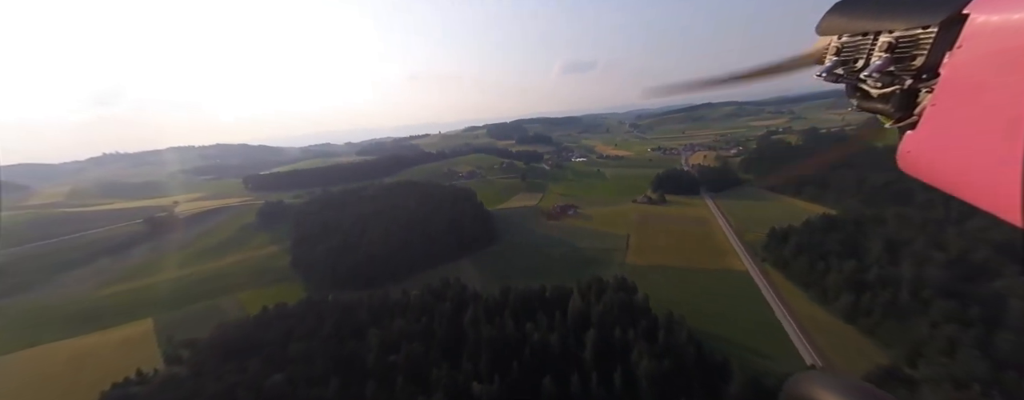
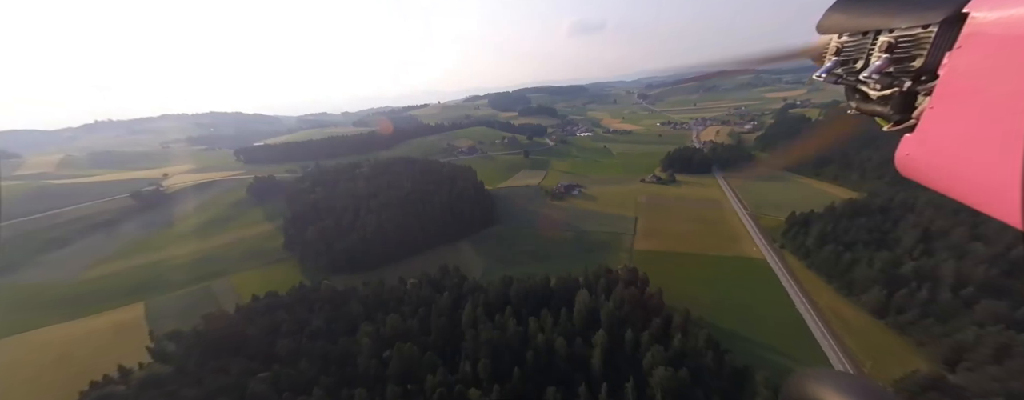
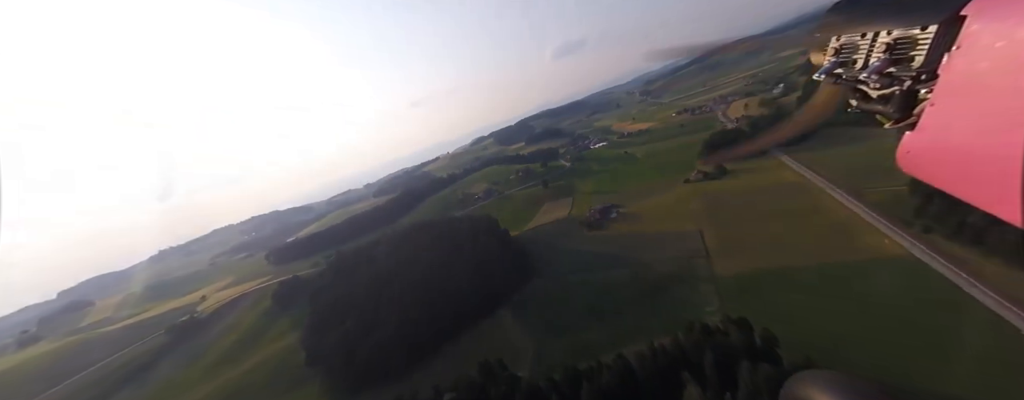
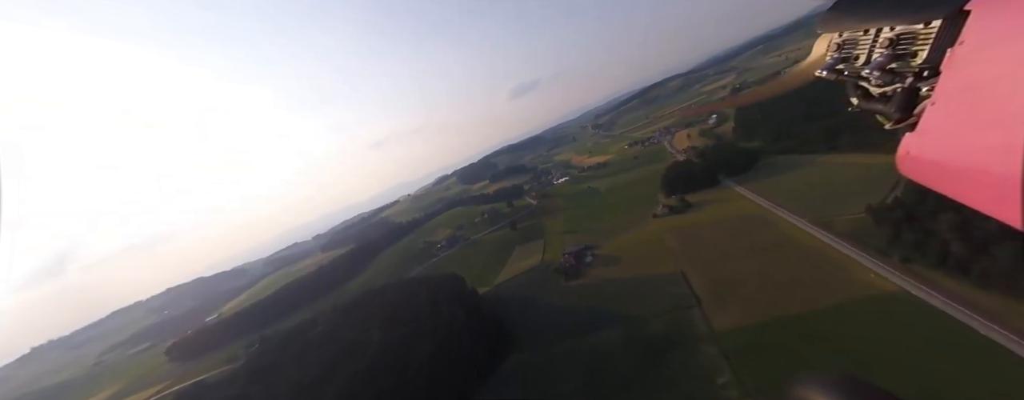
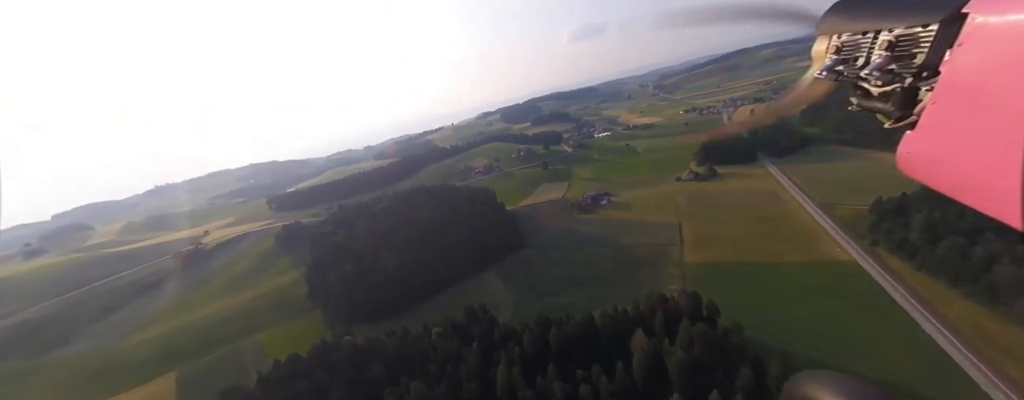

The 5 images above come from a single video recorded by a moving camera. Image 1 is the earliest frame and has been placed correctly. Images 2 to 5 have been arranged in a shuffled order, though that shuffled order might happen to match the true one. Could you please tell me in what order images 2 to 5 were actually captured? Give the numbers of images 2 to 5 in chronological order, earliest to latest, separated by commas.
2, 5, 3, 4
